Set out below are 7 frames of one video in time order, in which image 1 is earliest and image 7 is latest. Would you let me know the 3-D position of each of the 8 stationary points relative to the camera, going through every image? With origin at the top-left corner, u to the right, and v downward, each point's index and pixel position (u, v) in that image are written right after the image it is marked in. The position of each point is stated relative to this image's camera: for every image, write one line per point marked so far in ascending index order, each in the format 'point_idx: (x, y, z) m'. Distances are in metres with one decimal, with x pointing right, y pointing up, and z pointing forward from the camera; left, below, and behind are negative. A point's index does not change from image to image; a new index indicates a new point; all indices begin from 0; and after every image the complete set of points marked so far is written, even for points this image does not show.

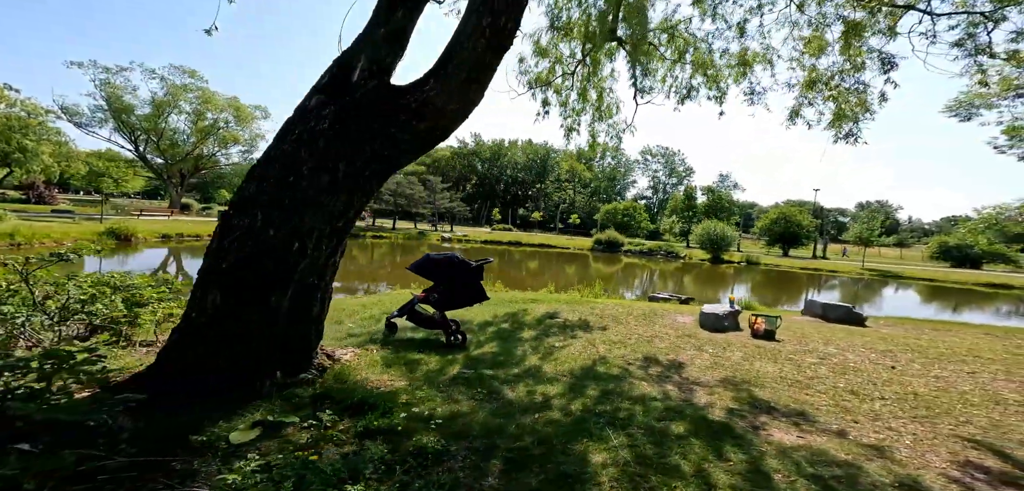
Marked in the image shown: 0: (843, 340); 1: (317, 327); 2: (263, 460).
0: (+9.7, -2.7, +12.1) m
1: (-2.3, -0.9, +4.8) m
2: (-1.7, -1.5, +2.8) m
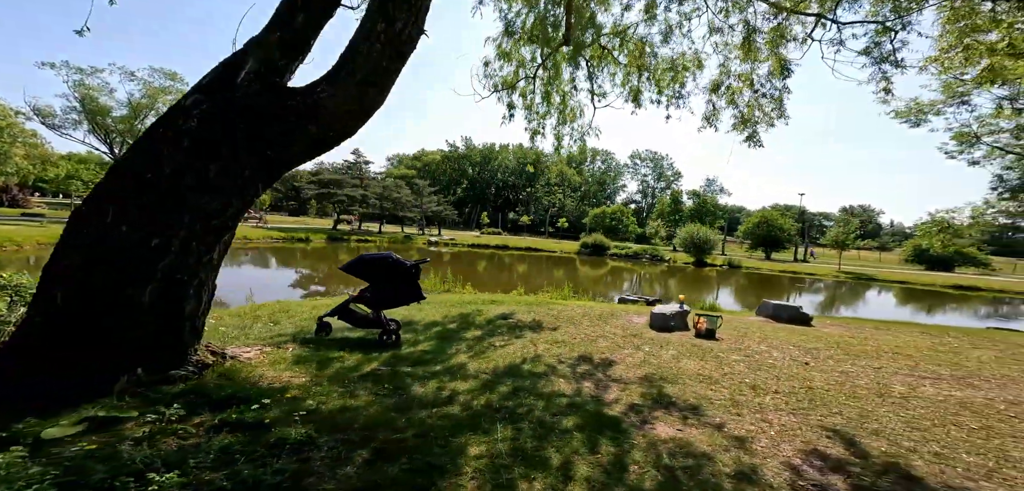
0: (+8.1, -2.8, +12.4) m
1: (-3.8, -0.9, +4.9) m
2: (-3.2, -1.4, +2.9) m
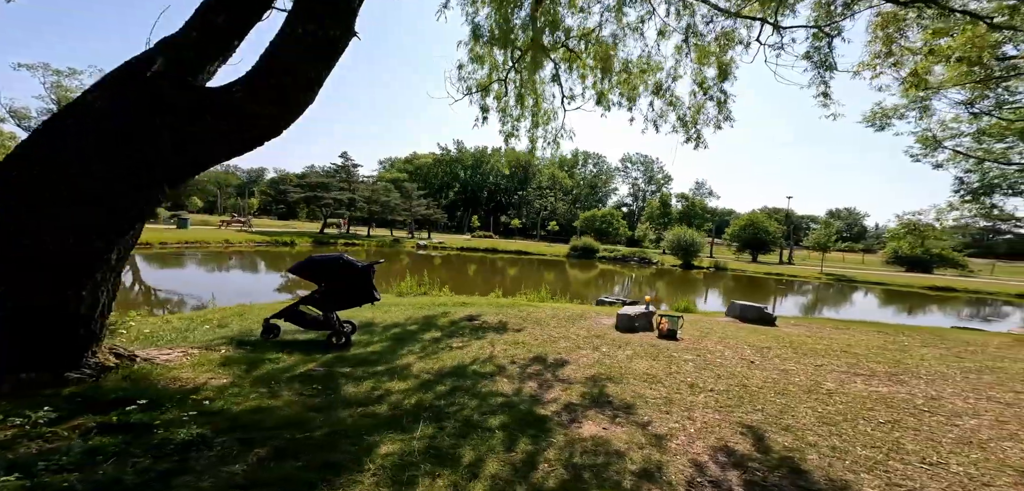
0: (+6.9, -2.8, +12.5) m
1: (-4.9, -0.9, +4.9) m
2: (-4.2, -1.4, +2.8) m
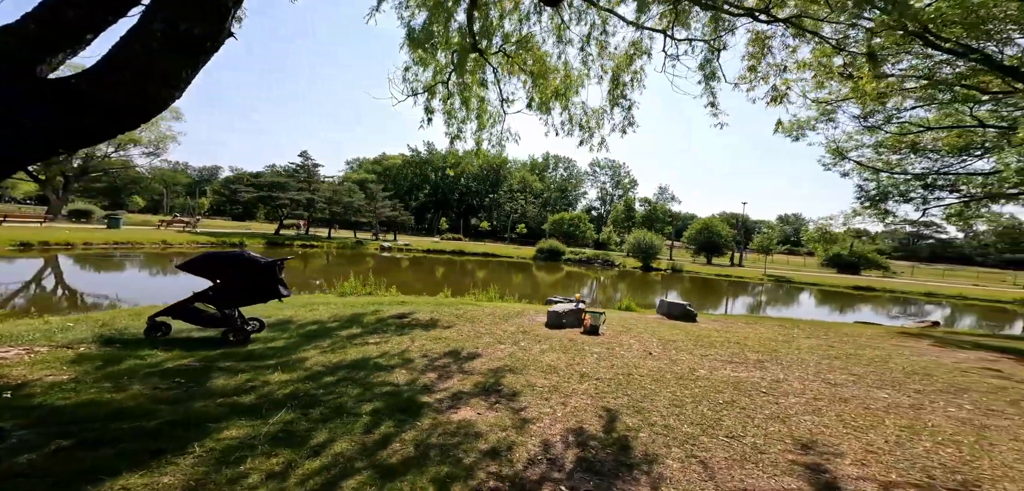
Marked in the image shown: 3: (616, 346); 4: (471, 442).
0: (+4.5, -2.8, +13.2) m
1: (-6.6, -0.8, +4.7) m
2: (-5.8, -1.3, +2.7) m
3: (+2.7, -2.7, +11.3) m
4: (-0.4, -2.3, +4.9) m
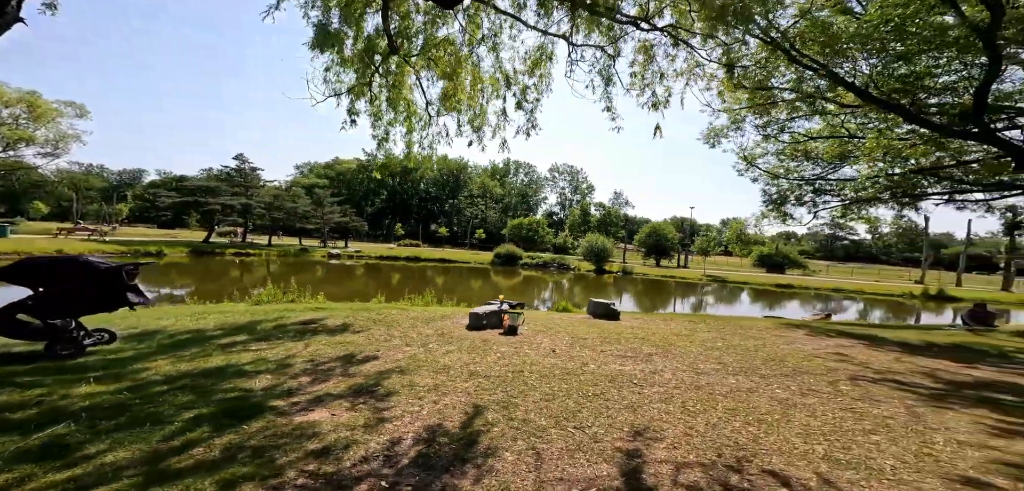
0: (+1.9, -2.9, +13.5) m
1: (-8.3, -0.9, +3.9) m
2: (-7.2, -1.3, +2.0) m
3: (+0.3, -2.8, +11.4) m
4: (-2.1, -2.3, +4.8) m
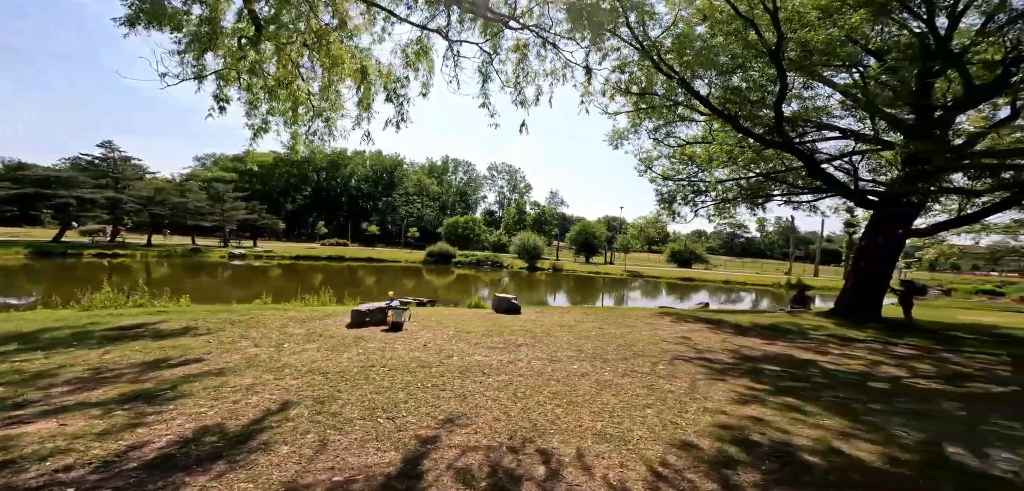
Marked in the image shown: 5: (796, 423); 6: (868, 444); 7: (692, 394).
0: (-1.5, -2.8, +13.6) m
1: (-9.9, -0.9, +2.3) m
2: (-8.5, -1.3, +0.7) m
3: (-2.7, -2.7, +11.2) m
4: (-4.0, -2.3, +4.3) m
5: (+1.9, -1.2, +2.7) m
6: (+2.0, -1.2, +2.4) m
7: (+1.5, -1.2, +3.5) m
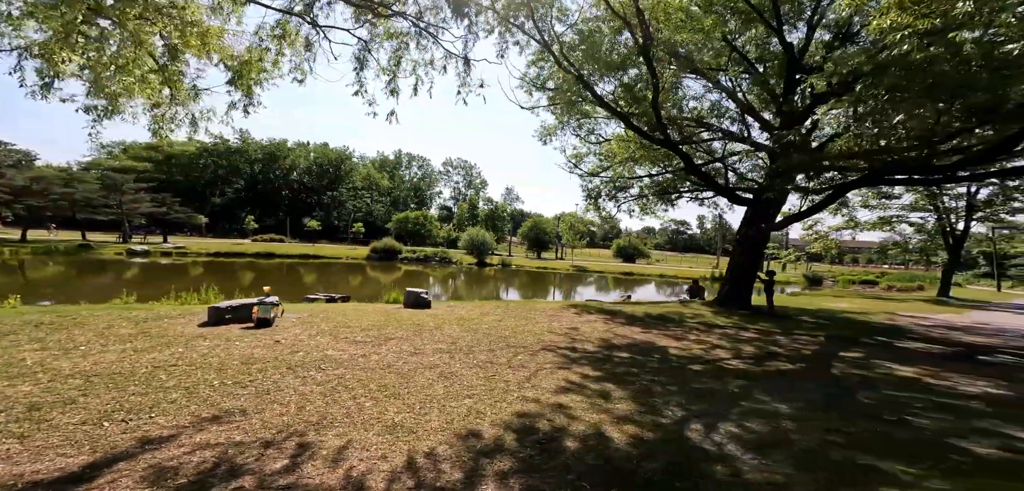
0: (-4.1, -2.6, +13.3) m
1: (-11.1, -0.9, +1.1) m
2: (-9.5, -1.3, -0.4) m
3: (-5.0, -2.6, +10.8) m
4: (-5.4, -2.2, +3.7) m
5: (+0.5, -1.1, +2.9) m
6: (+0.8, -1.1, +2.6) m
7: (+0.1, -1.2, +3.6) m
